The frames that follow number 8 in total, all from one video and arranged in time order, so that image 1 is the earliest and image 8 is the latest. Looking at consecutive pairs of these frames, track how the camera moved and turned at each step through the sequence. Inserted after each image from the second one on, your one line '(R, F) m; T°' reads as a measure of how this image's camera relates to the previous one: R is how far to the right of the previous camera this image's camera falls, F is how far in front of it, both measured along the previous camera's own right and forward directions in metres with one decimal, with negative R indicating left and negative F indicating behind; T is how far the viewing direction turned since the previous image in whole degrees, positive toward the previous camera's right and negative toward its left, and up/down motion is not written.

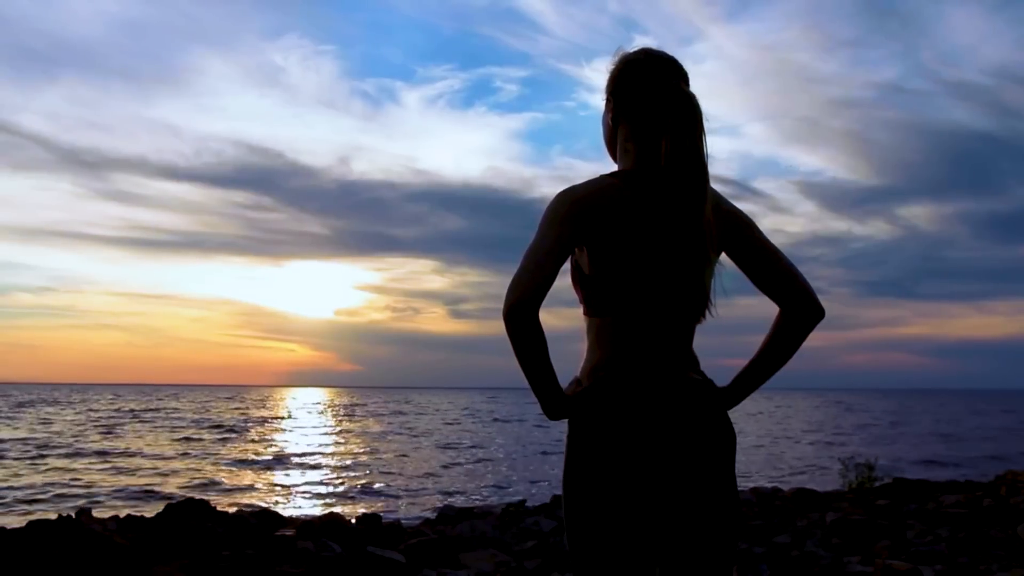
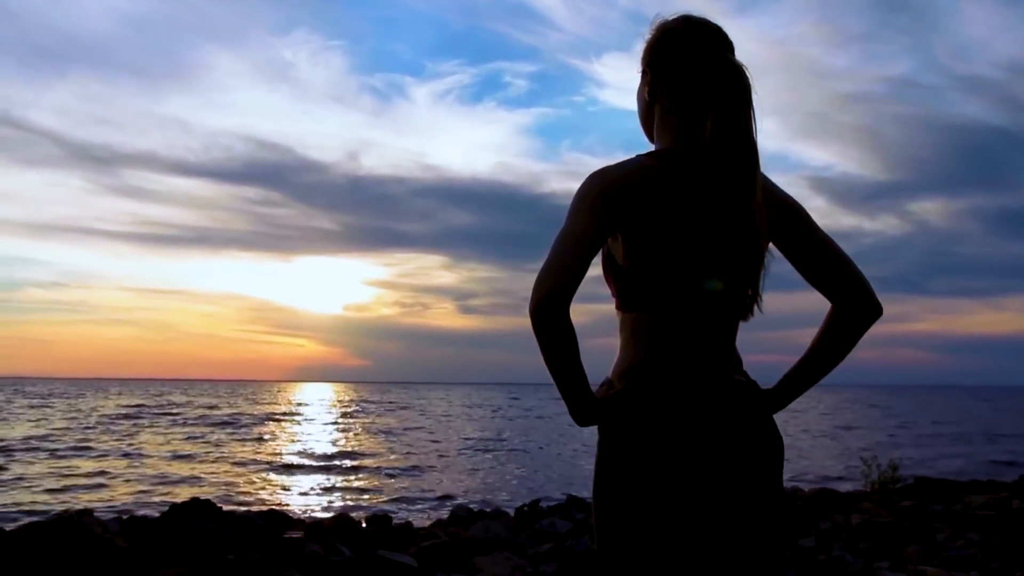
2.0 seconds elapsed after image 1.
(-0.1, +0.3) m; -1°
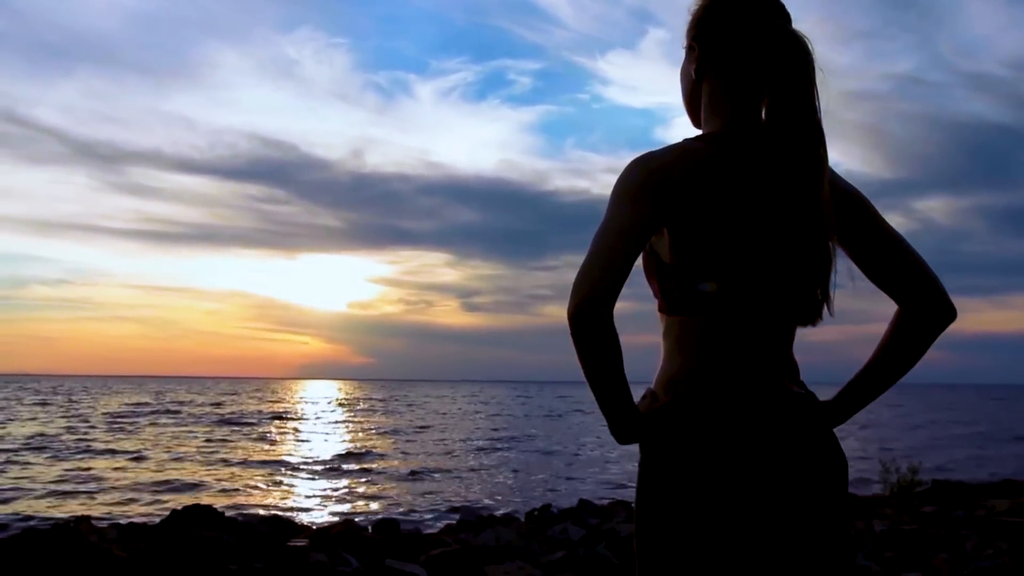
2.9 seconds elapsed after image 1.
(-0.1, +0.3) m; 0°
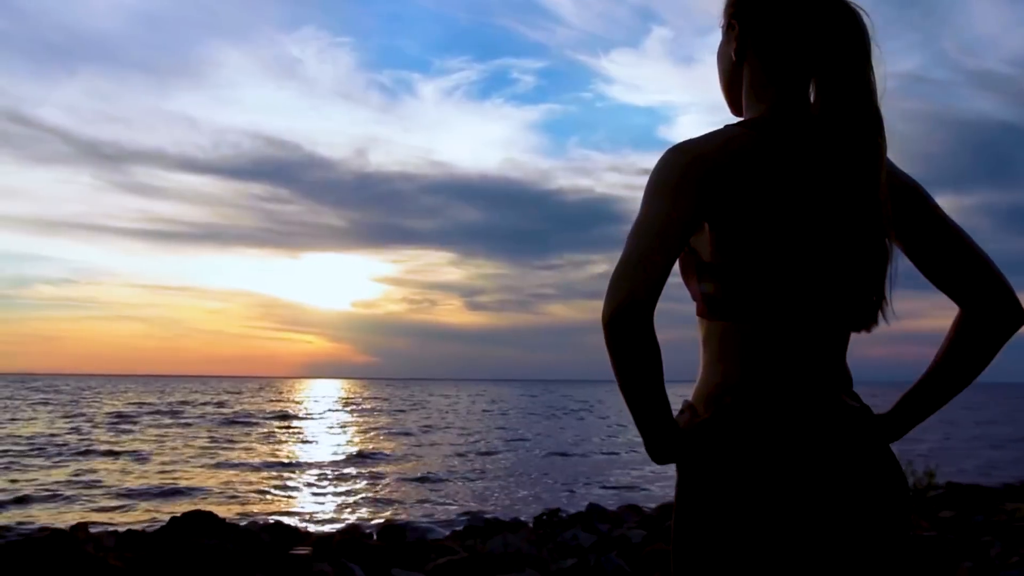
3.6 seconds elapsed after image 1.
(-0.1, +0.2) m; 0°
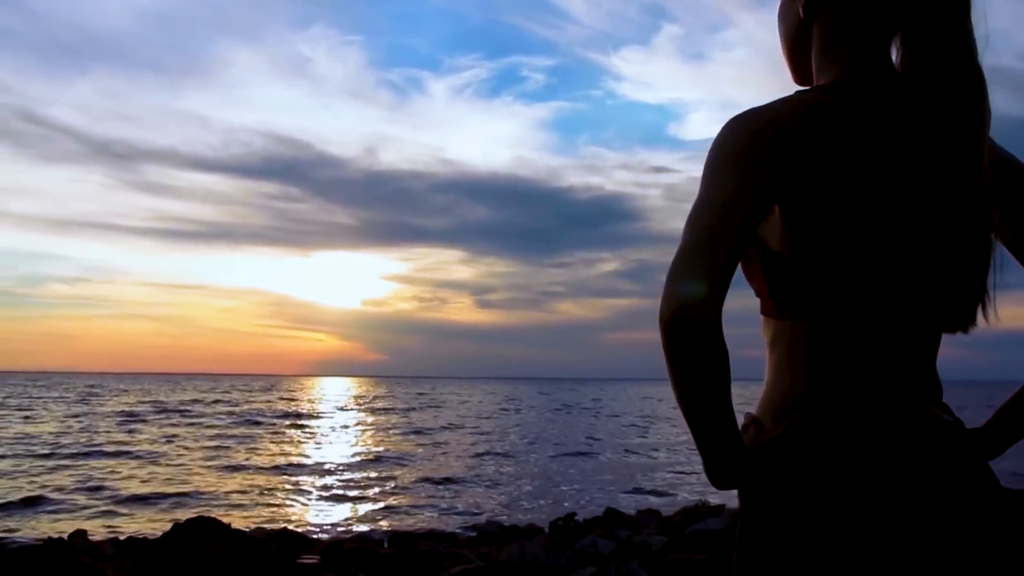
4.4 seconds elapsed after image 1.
(-0.1, +0.3) m; -1°
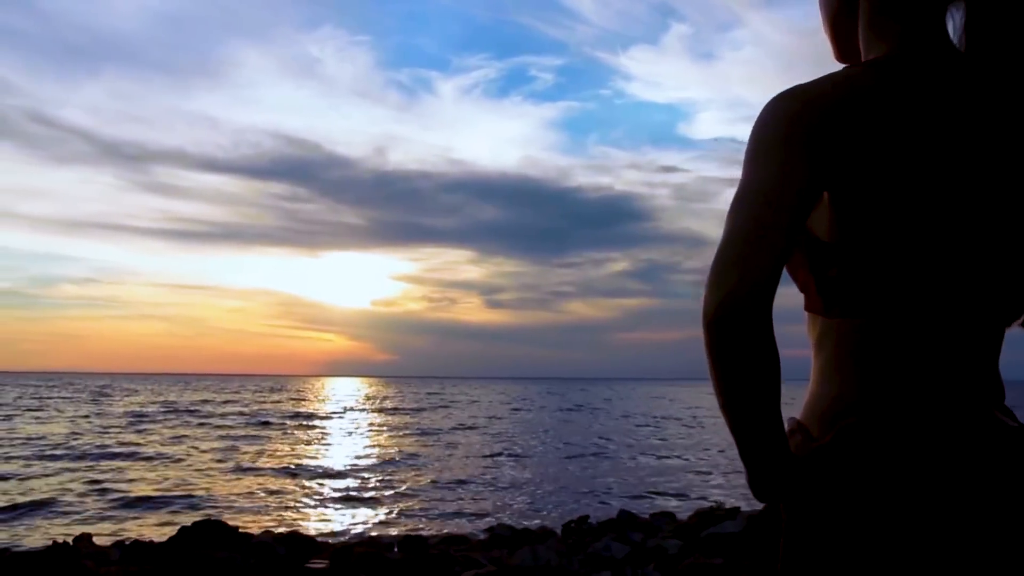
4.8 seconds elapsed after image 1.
(0.0, +0.2) m; -1°
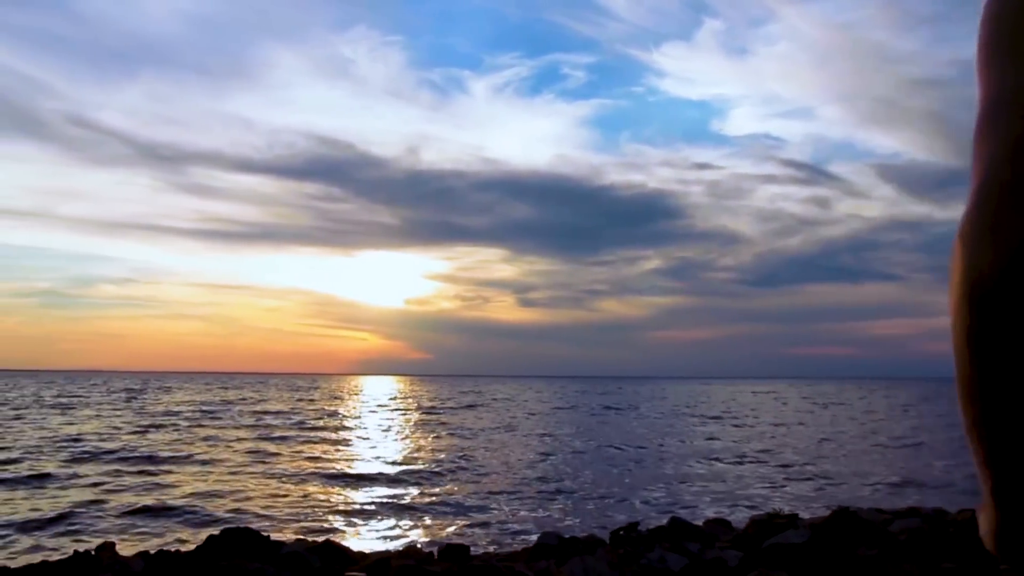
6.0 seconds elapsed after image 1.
(-0.1, +0.5) m; -2°
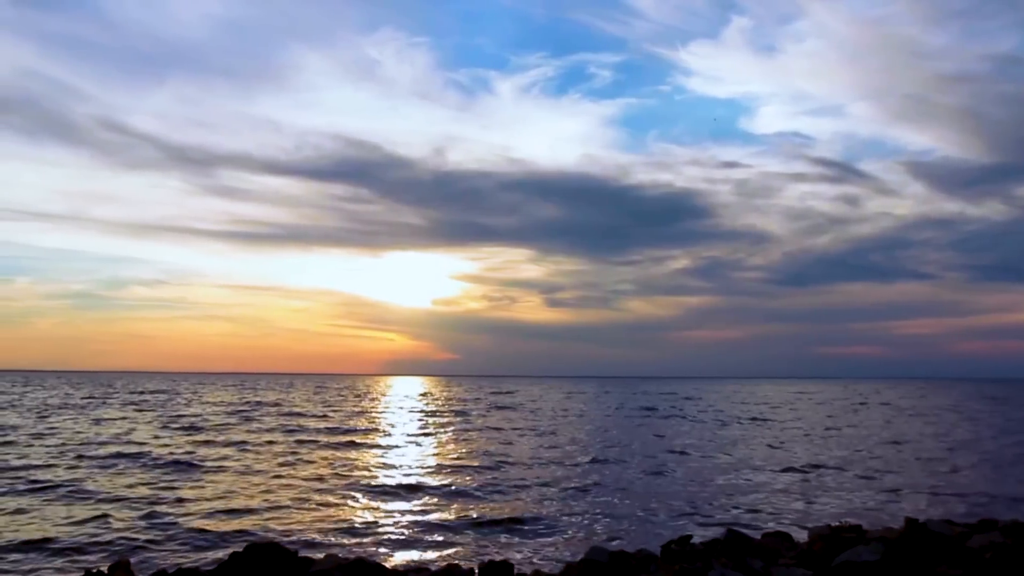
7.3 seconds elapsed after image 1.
(-0.2, +0.6) m; -2°
